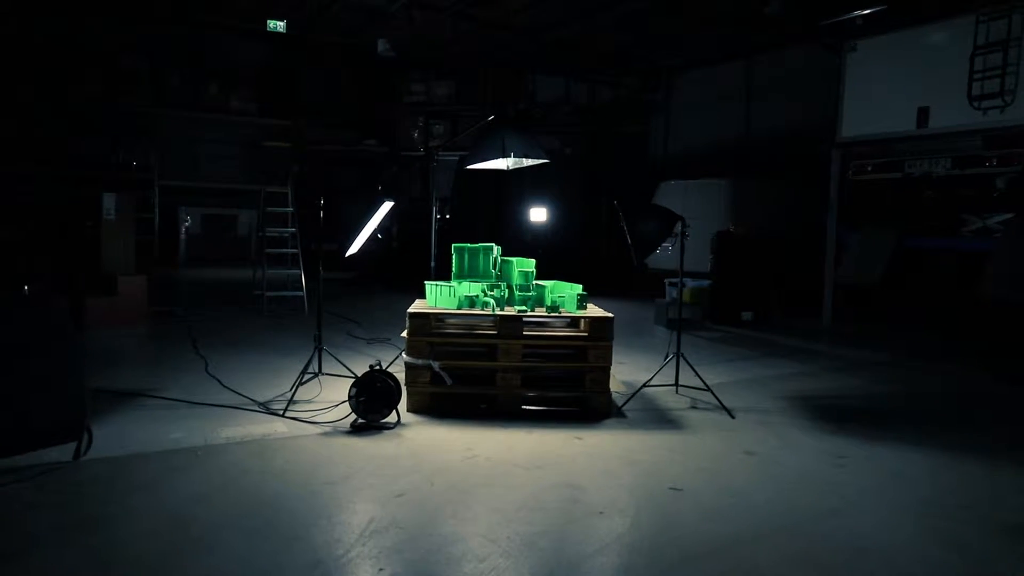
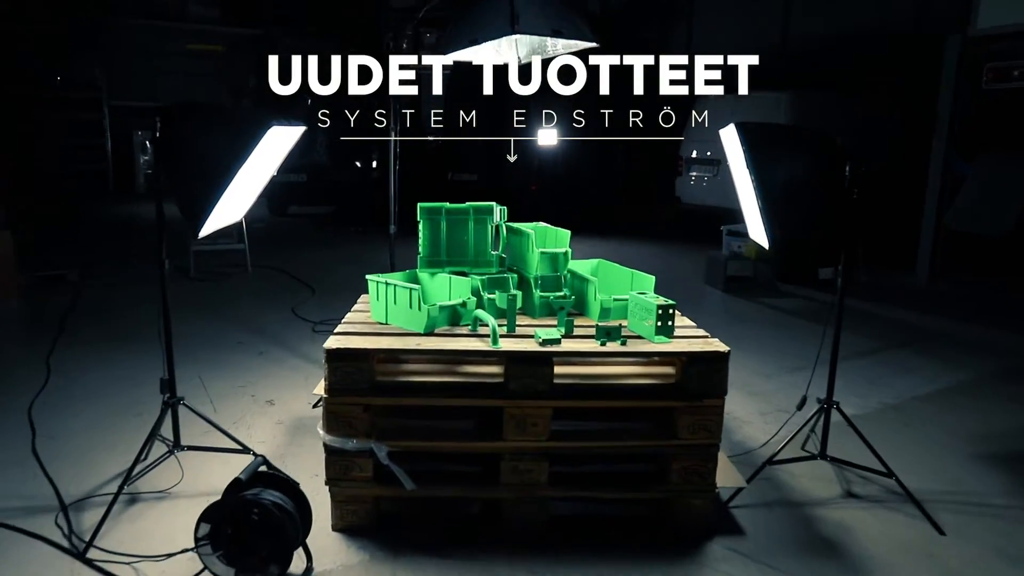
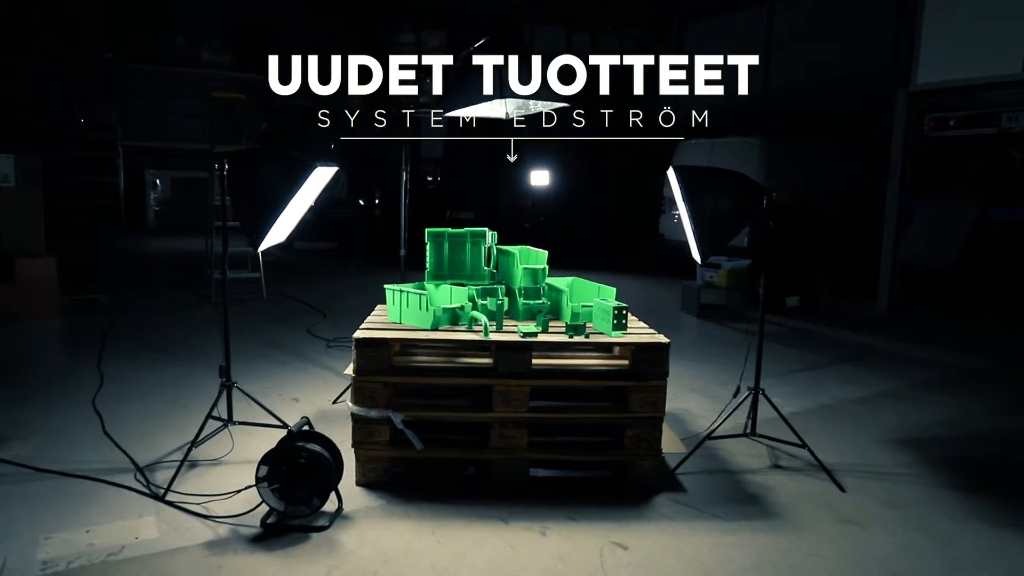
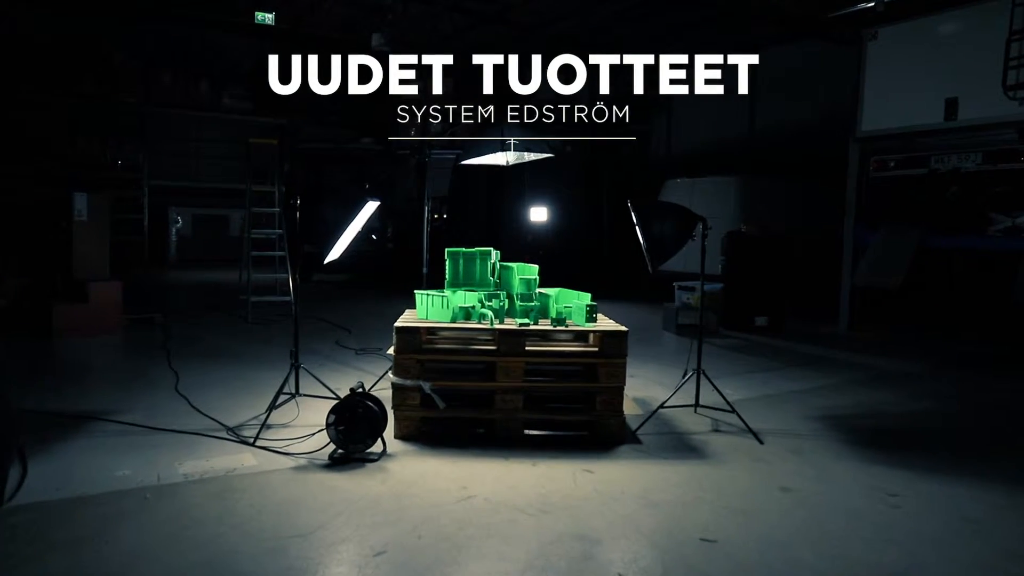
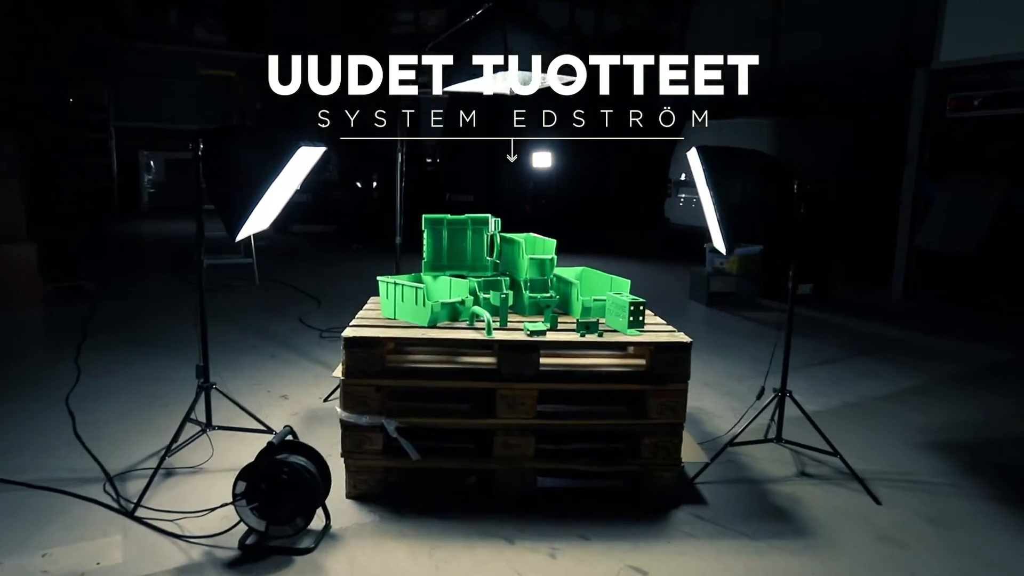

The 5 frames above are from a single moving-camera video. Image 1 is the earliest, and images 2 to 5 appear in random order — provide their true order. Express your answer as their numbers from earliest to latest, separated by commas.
4, 3, 5, 2
